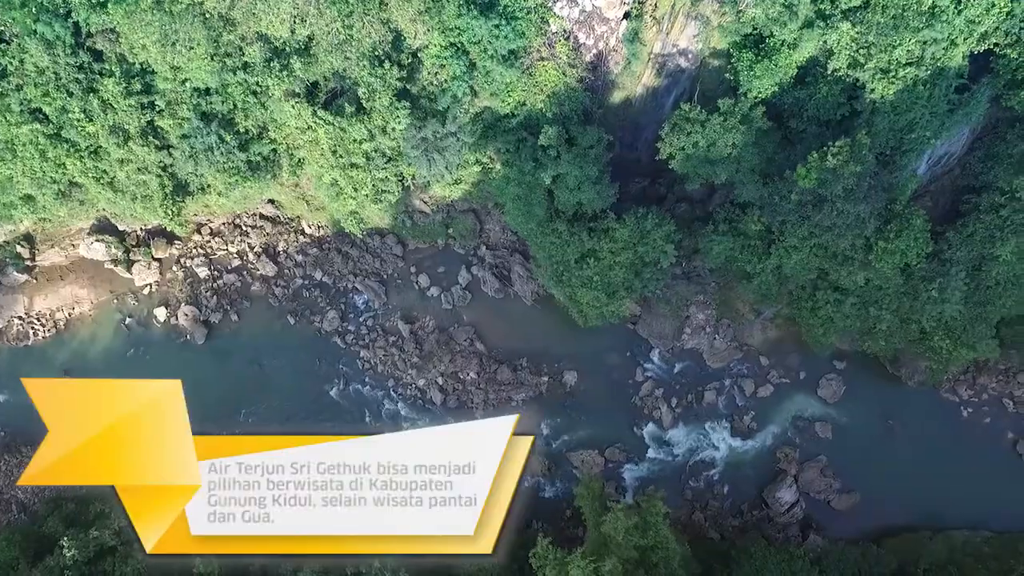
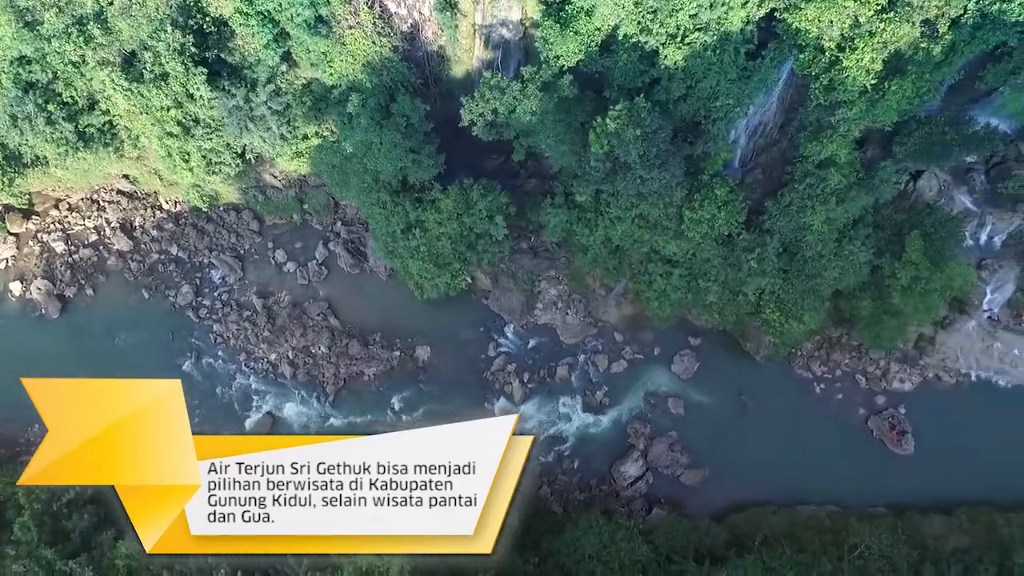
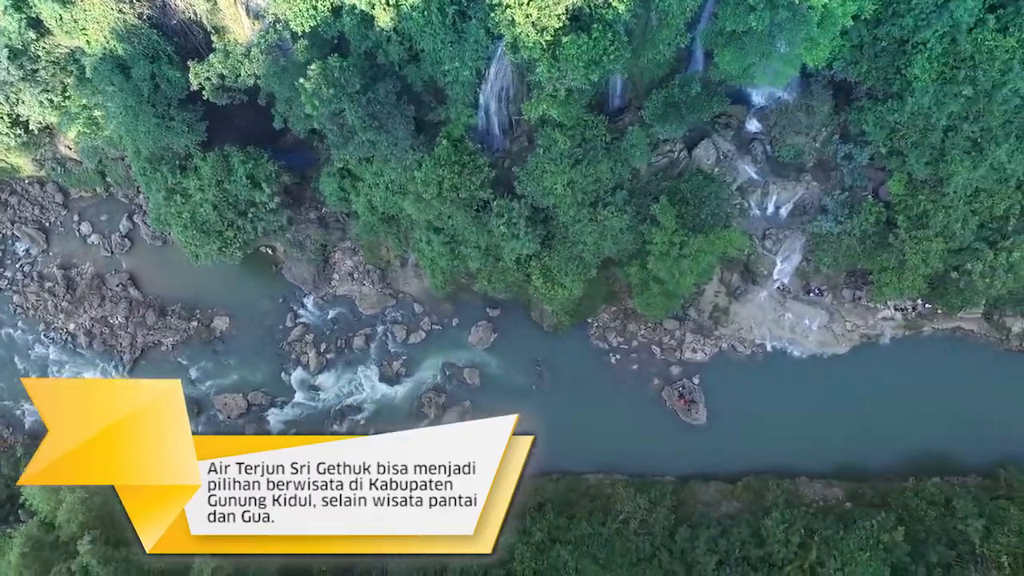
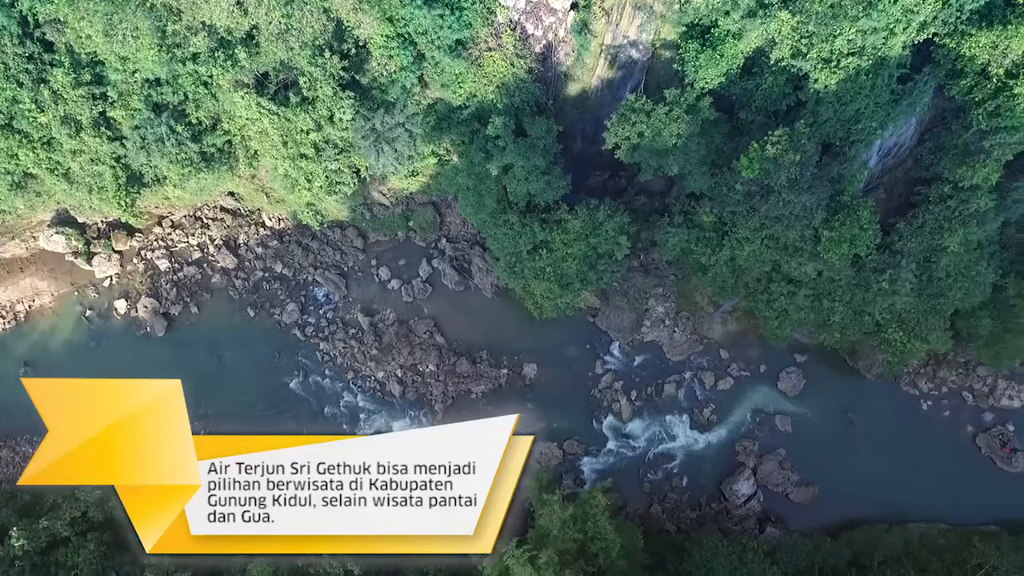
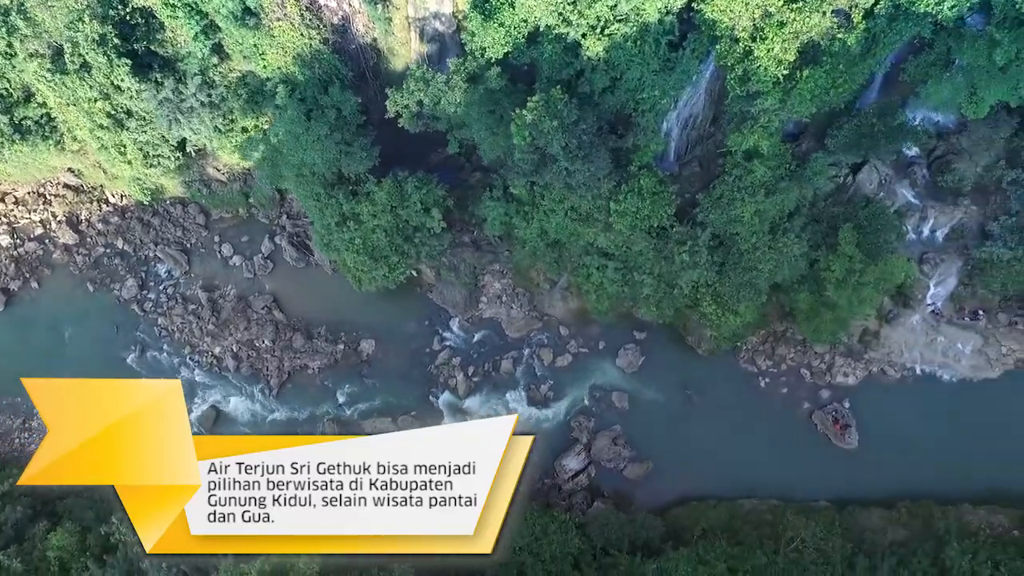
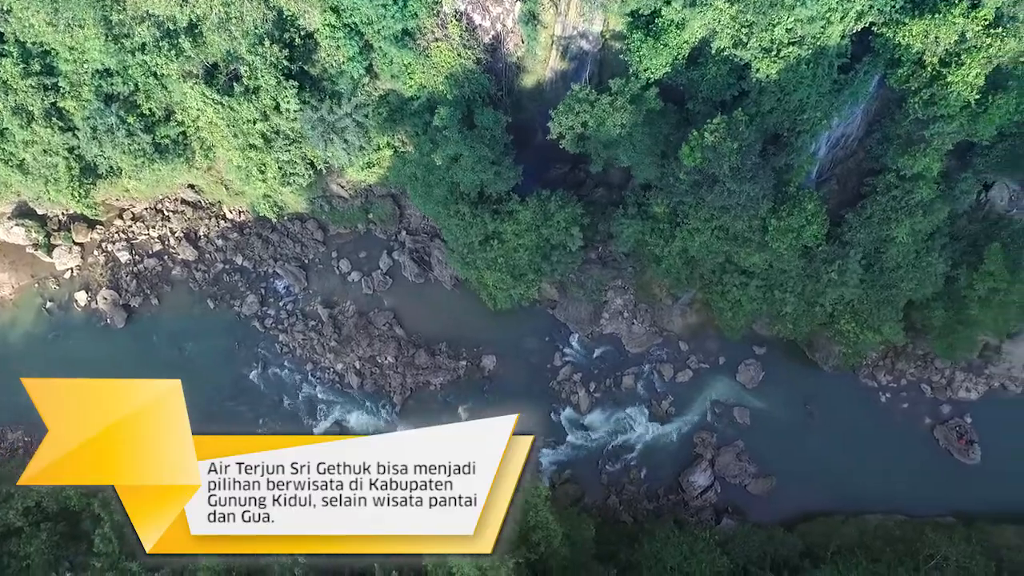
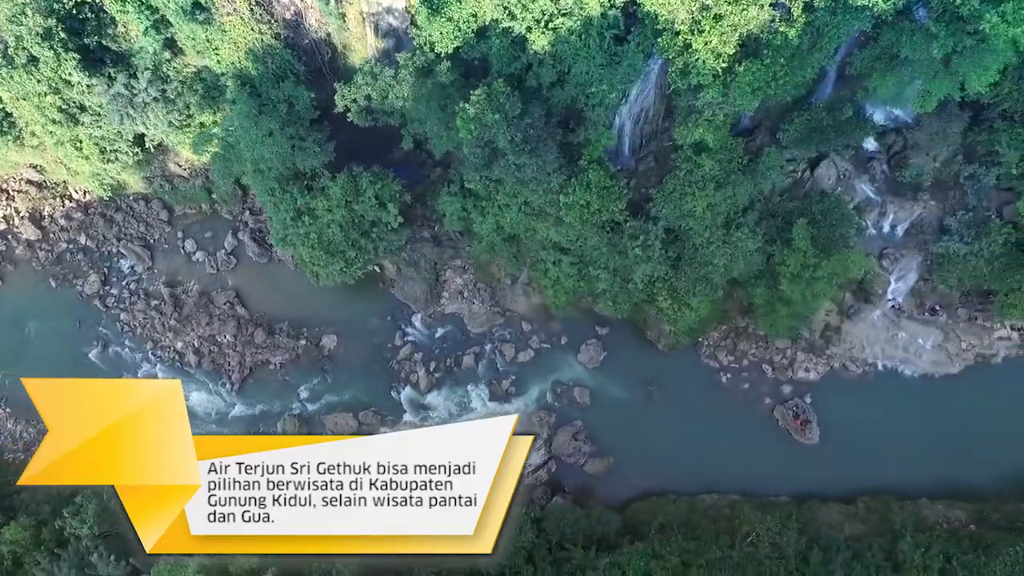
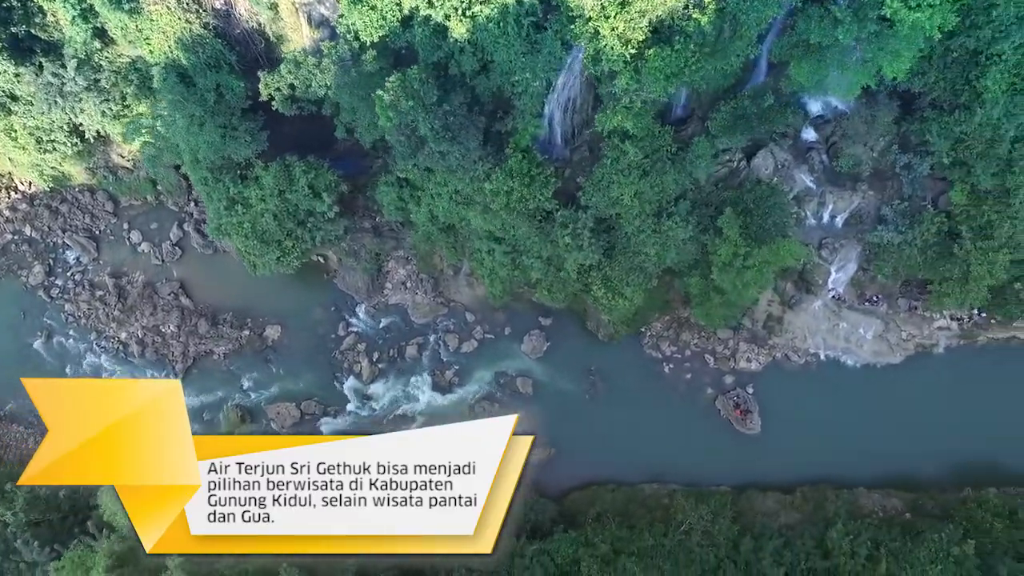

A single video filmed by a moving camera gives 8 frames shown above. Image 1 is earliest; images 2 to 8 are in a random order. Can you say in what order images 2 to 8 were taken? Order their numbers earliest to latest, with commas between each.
4, 6, 2, 5, 7, 8, 3
